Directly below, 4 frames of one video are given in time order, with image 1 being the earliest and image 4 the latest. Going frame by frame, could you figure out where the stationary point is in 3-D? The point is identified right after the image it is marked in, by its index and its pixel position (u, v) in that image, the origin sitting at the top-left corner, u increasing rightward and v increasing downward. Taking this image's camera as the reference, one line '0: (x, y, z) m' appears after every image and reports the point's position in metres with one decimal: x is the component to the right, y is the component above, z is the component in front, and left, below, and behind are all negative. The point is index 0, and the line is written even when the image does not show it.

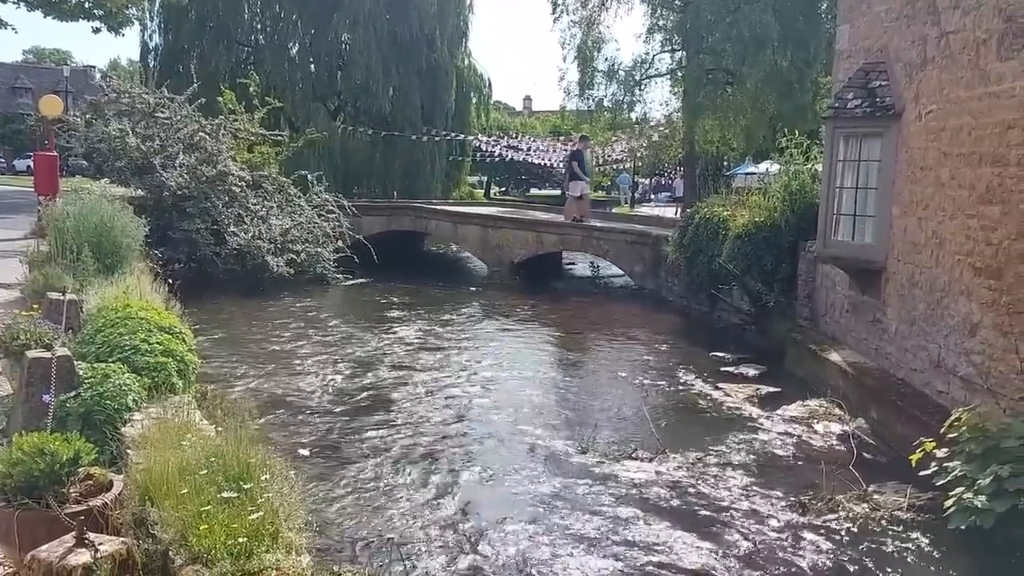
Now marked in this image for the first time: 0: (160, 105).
0: (-6.8, +3.5, +17.5) m
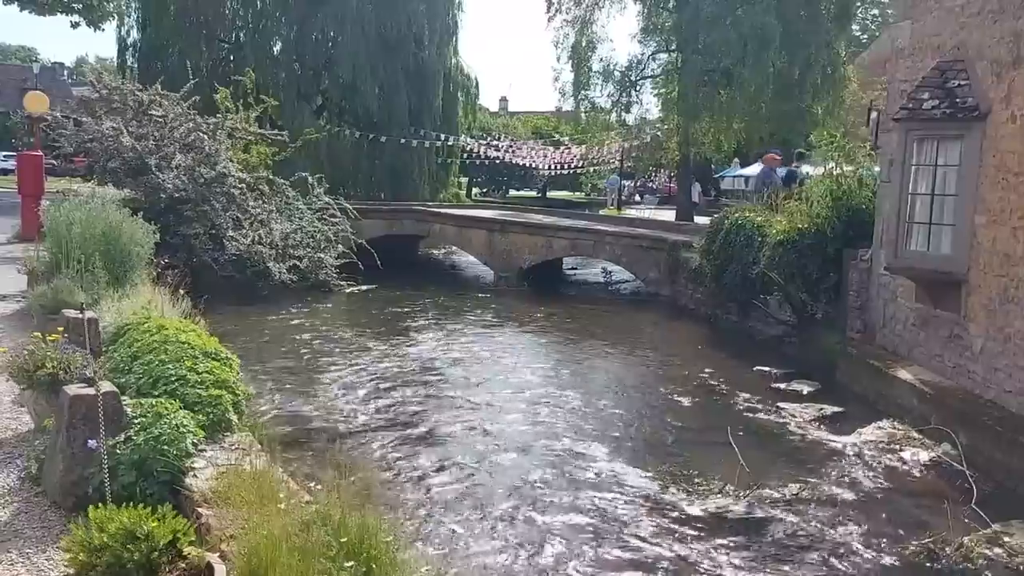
0: (-6.5, +3.4, +16.6) m
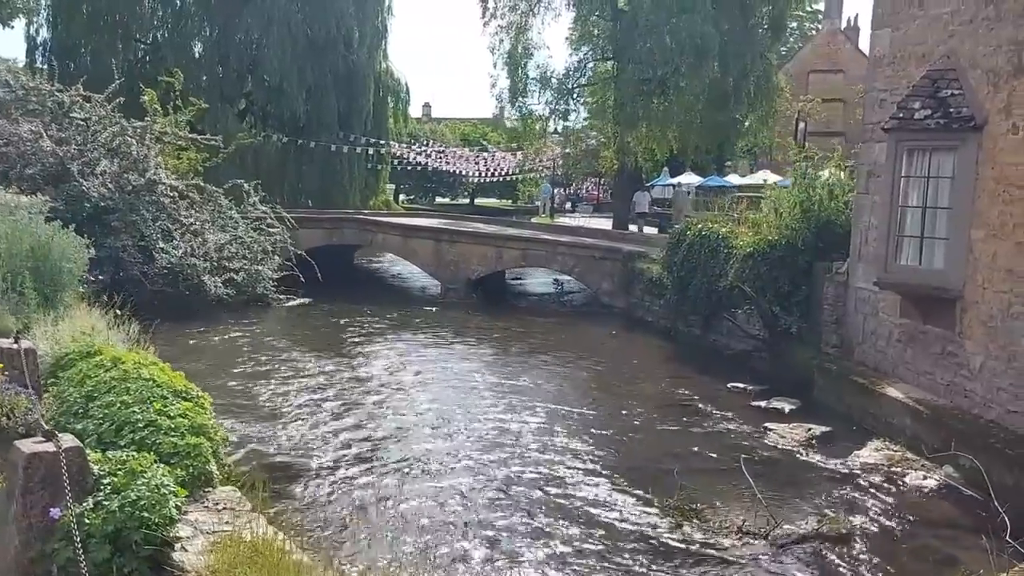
0: (-7.4, +3.1, +15.4) m
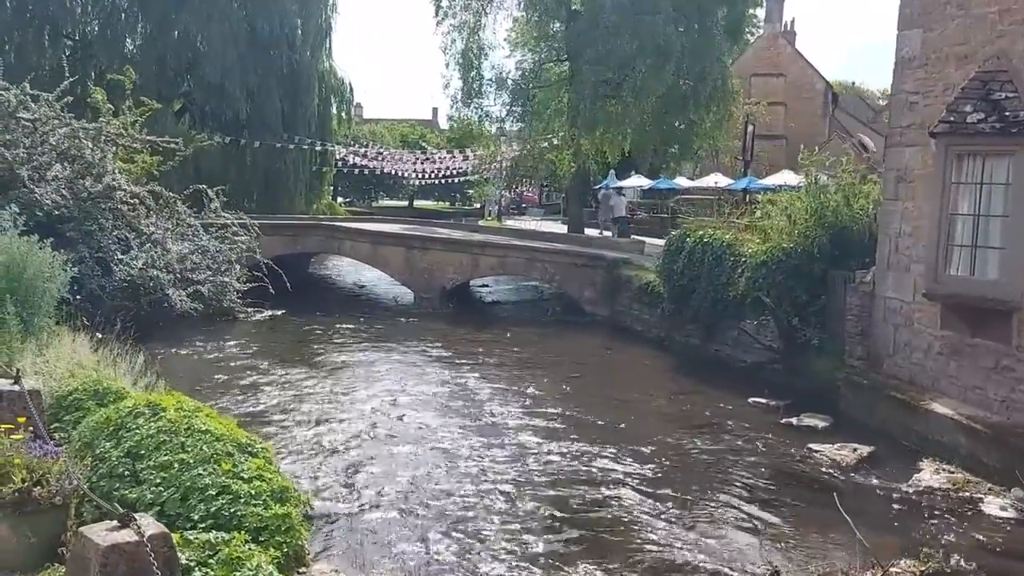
0: (-7.6, +2.9, +14.1) m
